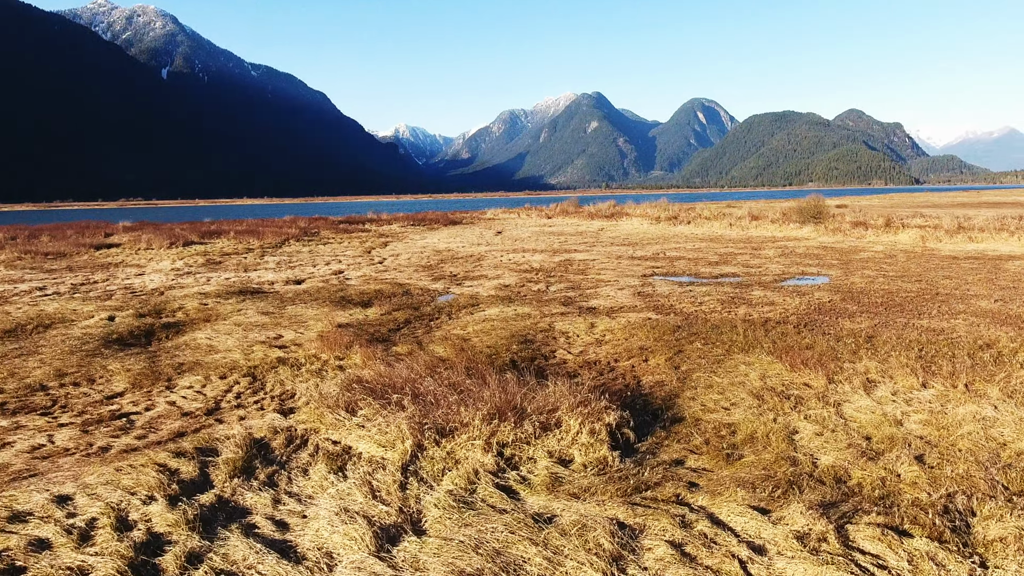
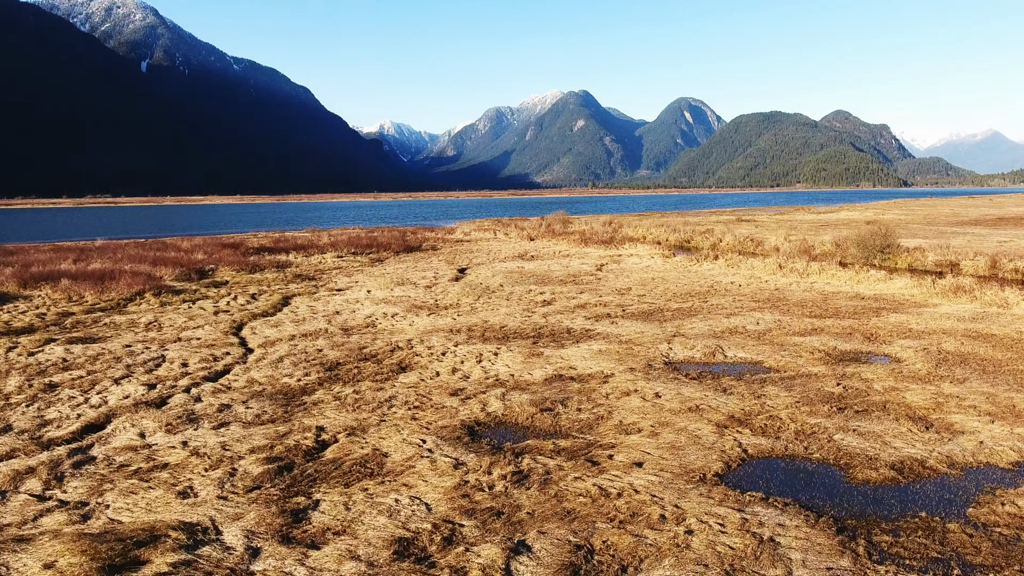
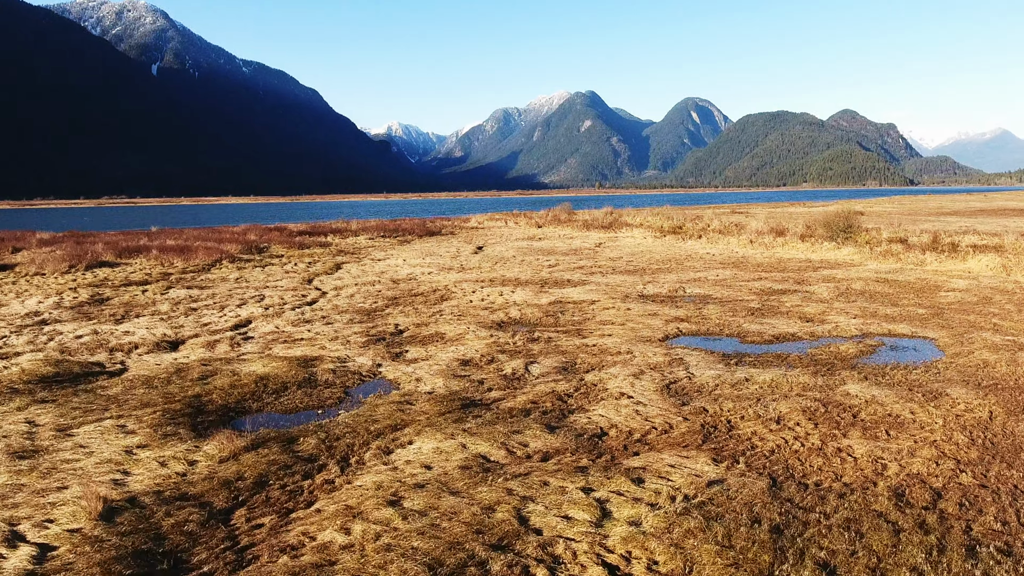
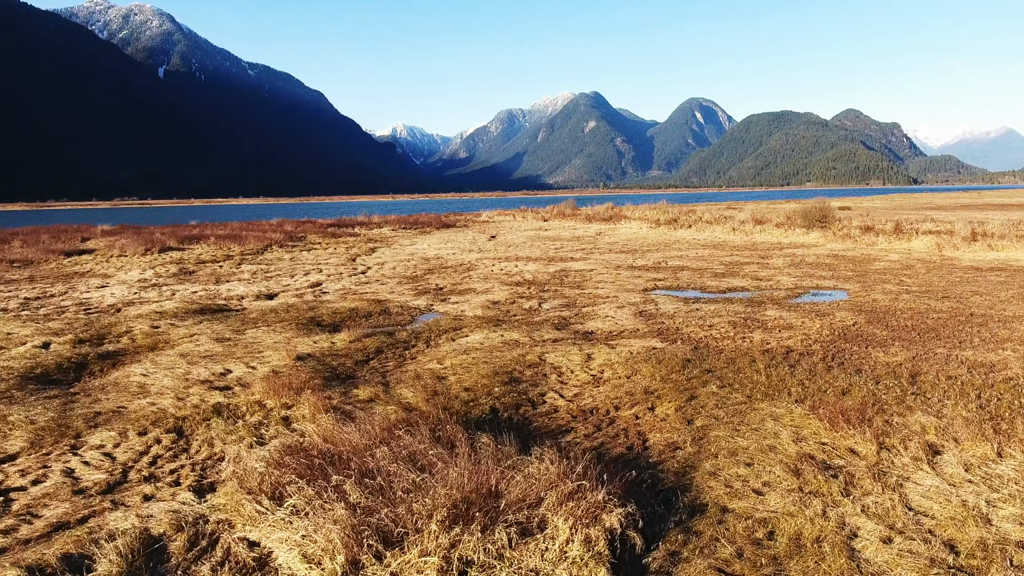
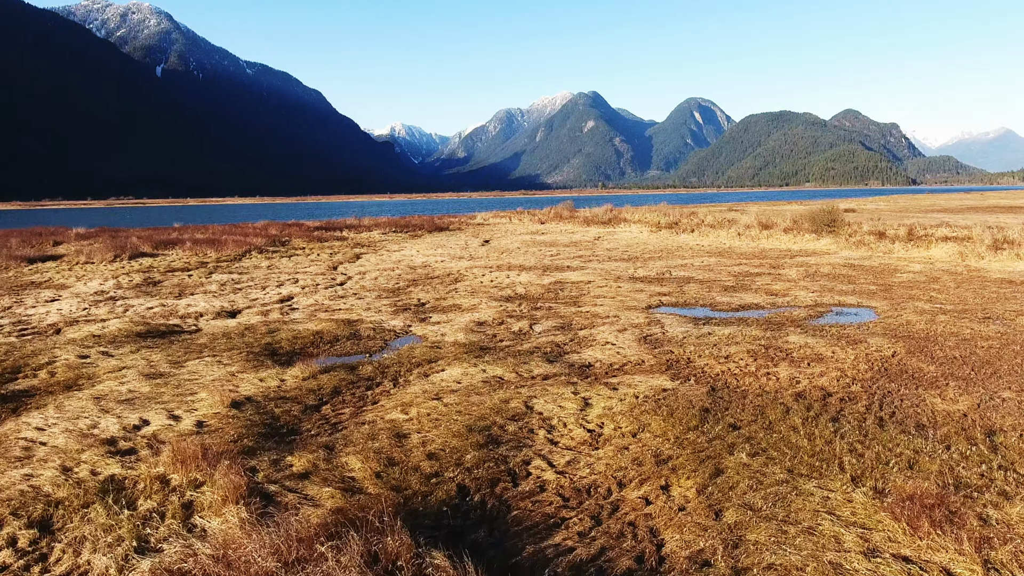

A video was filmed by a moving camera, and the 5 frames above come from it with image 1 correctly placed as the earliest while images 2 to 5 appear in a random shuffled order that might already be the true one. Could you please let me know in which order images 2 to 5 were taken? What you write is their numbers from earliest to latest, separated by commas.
4, 5, 3, 2
